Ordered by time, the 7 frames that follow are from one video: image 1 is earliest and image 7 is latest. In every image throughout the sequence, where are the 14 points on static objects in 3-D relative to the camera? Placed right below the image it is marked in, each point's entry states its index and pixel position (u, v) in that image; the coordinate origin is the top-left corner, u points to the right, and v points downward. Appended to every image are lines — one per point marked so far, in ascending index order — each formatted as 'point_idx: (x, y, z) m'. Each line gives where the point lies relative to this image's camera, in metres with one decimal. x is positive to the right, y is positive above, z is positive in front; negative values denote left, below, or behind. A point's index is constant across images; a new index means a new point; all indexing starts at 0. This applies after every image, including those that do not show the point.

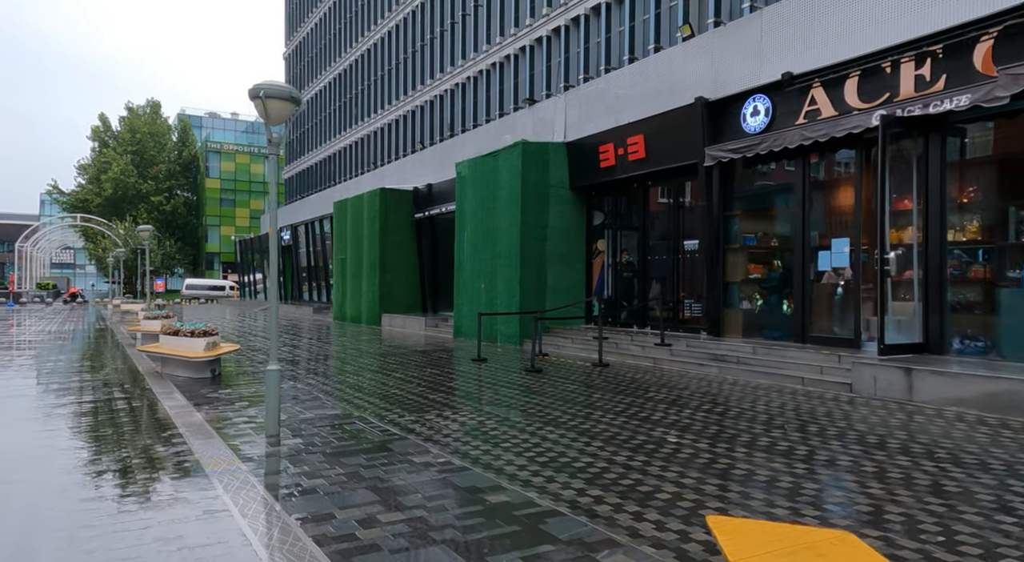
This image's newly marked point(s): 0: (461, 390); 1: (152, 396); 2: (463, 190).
0: (-0.7, -1.5, +9.4) m
1: (-5.3, -1.7, +10.1) m
2: (-1.3, +2.4, +18.2) m
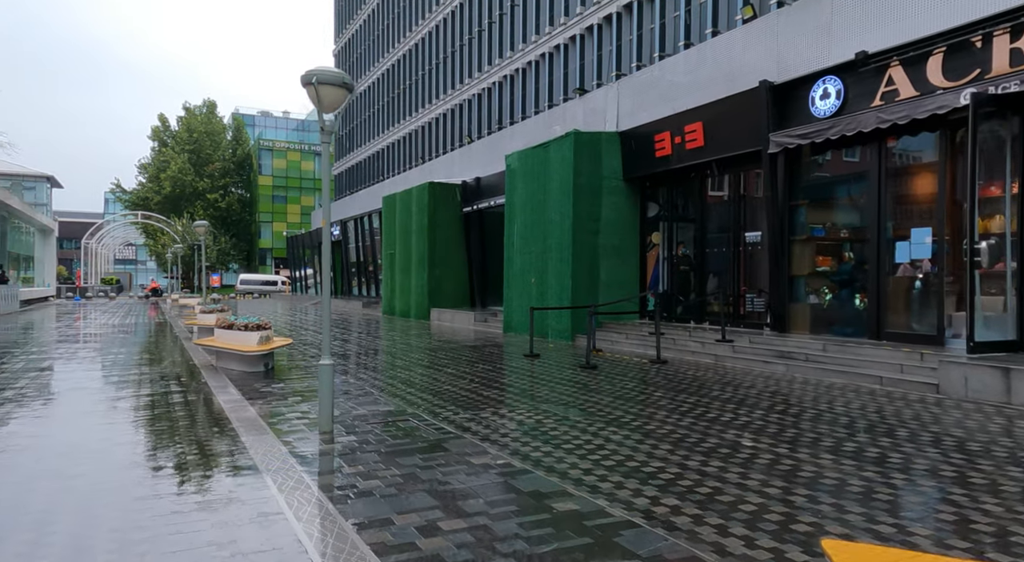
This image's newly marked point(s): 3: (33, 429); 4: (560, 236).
0: (0.0, -1.4, +9.1) m
1: (-4.5, -1.6, +10.1) m
2: (0.0, +2.6, +17.9) m
3: (-5.2, -1.6, +7.4) m
4: (+1.1, +1.0, +15.3) m
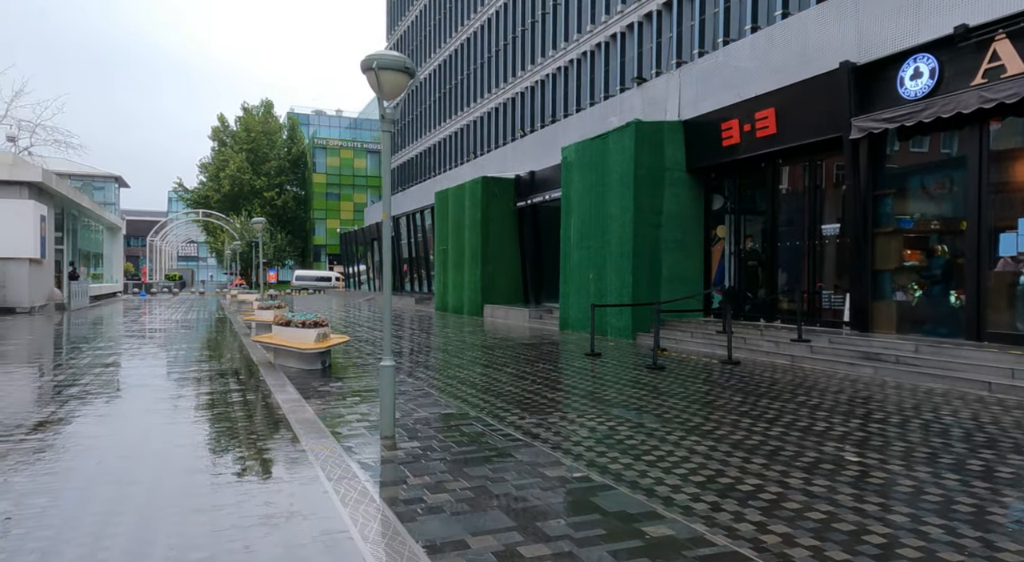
0: (+0.9, -1.4, +8.7) m
1: (-3.6, -1.6, +10.0) m
2: (+1.5, +2.7, +17.4) m
3: (-4.5, -1.6, +7.4) m
4: (+2.4, +1.1, +14.8) m
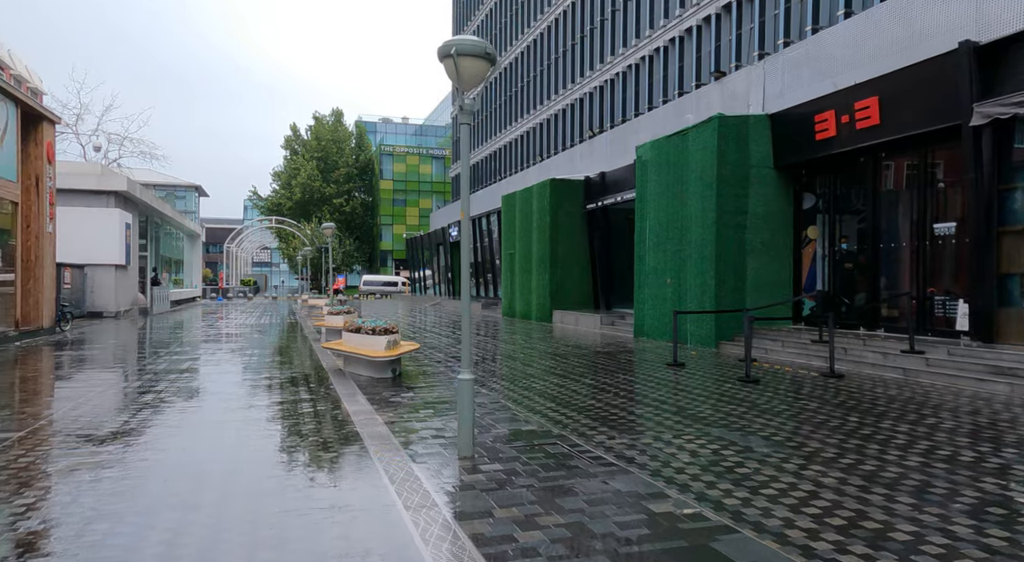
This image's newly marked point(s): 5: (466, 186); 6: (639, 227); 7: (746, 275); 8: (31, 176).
0: (+1.8, -1.4, +8.0) m
1: (-2.5, -1.7, +9.7) m
2: (+3.2, +2.6, +16.6) m
3: (-3.6, -1.7, +7.1) m
4: (+3.9, +1.0, +13.9) m
5: (-0.4, +0.9, +6.4) m
6: (+3.1, +1.3, +16.8) m
7: (+4.7, +0.1, +13.7) m
8: (-13.4, +2.9, +19.0) m
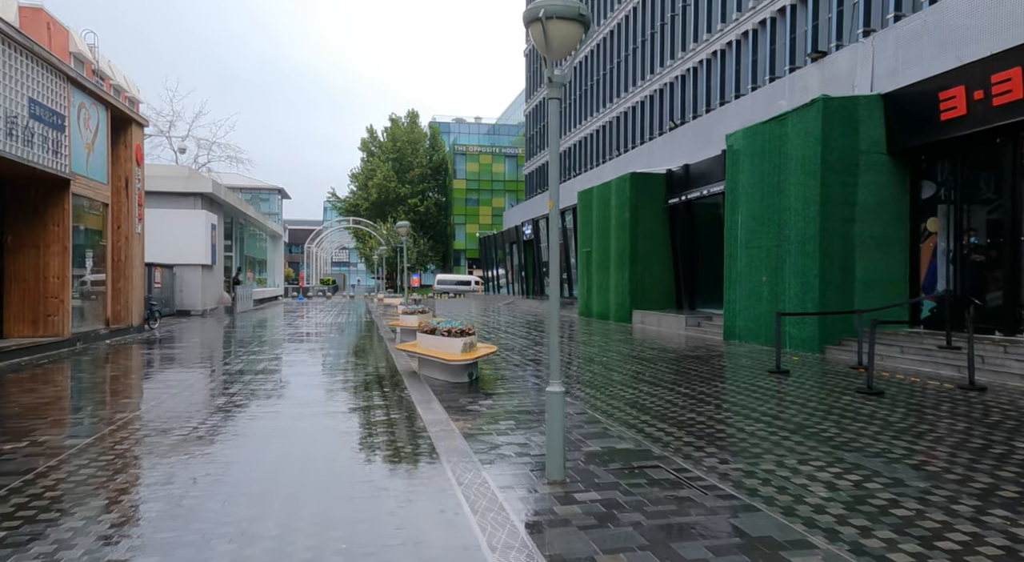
0: (+2.8, -1.4, +7.0) m
1: (-1.4, -1.6, +9.2) m
2: (+5.0, +2.6, +15.4) m
3: (-2.7, -1.7, +6.7) m
4: (+5.4, +1.0, +12.7) m
5: (+0.4, +0.9, +5.7) m
6: (+5.0, +1.4, +15.7) m
7: (+6.2, +0.2, +12.3) m
8: (-11.2, +2.9, +19.6) m
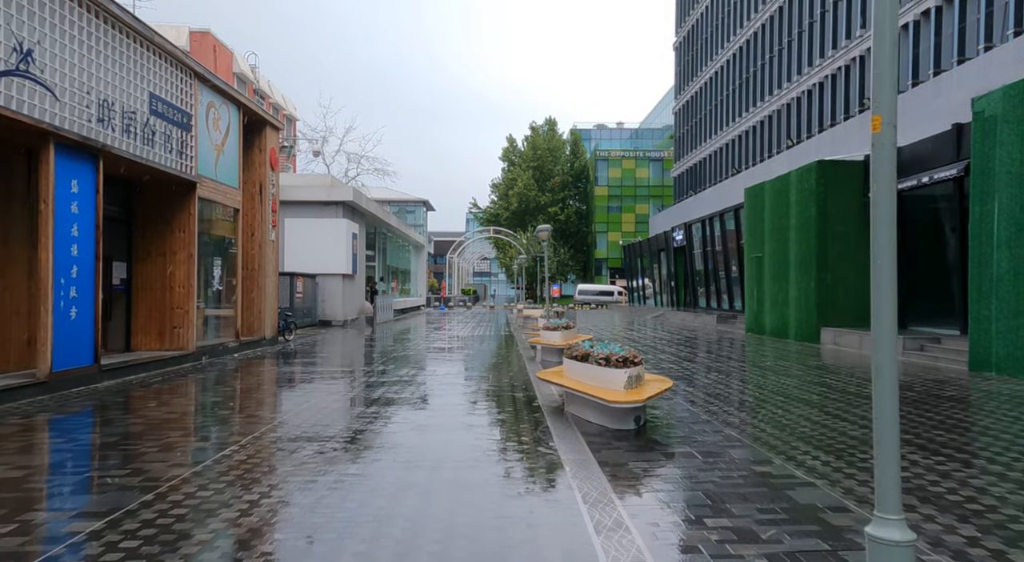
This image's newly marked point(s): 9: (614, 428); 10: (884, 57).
0: (+4.0, -1.5, +3.6) m
1: (+0.5, -1.7, +6.6) m
2: (+8.0, +2.4, +11.5) m
3: (-1.4, -1.7, +4.4) m
4: (+7.8, +0.9, +8.7) m
5: (+1.5, +0.9, +2.8) m
6: (+8.0, +1.2, +11.7) m
7: (+8.5, 0.0, +8.1) m
8: (-7.1, +2.7, +18.8) m
9: (+1.2, -1.7, +8.0) m
10: (+1.5, +0.9, +2.9) m
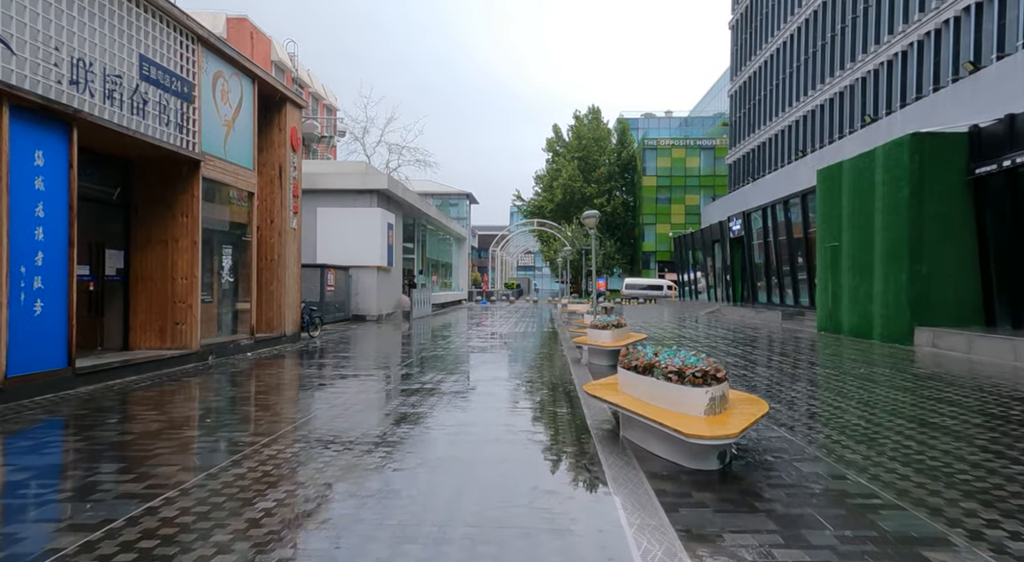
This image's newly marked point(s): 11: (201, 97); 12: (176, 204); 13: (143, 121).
0: (+4.1, -1.4, +1.3) m
1: (+0.7, -1.6, +4.5) m
2: (+8.6, +2.5, +8.9) m
3: (-1.2, -1.6, +2.5) m
4: (+8.2, +1.0, +6.1) m
5: (+1.5, +0.9, +0.7) m
6: (+8.6, +1.3, +9.1) m
7: (+8.9, +0.1, +5.6) m
8: (-6.0, +2.9, +17.2) m
9: (+1.6, -1.6, +5.9) m
10: (+1.5, +1.0, +0.8) m
11: (-6.0, +3.6, +13.2) m
12: (-6.5, +1.5, +13.1) m
13: (-6.1, +2.6, +11.3) m
